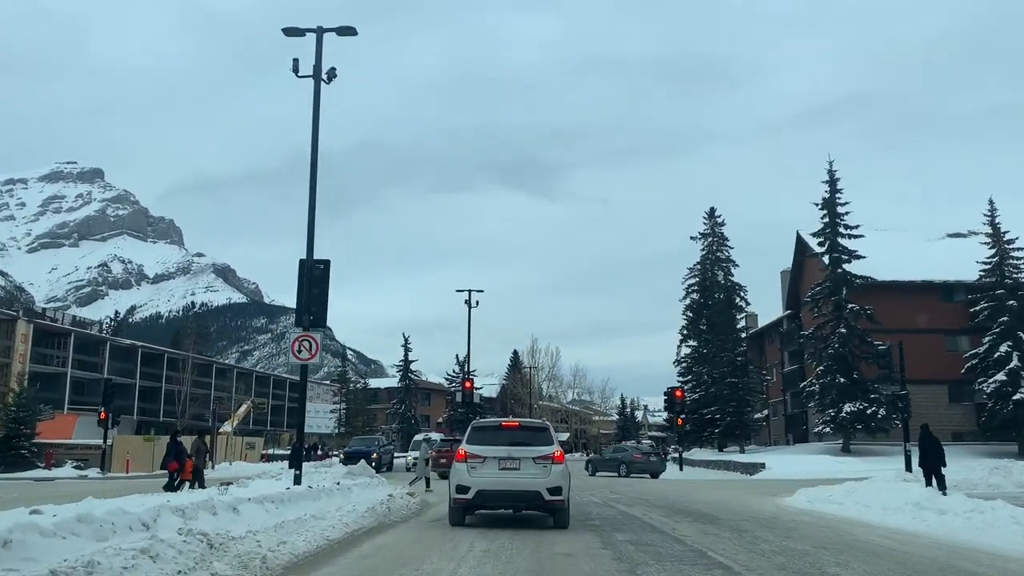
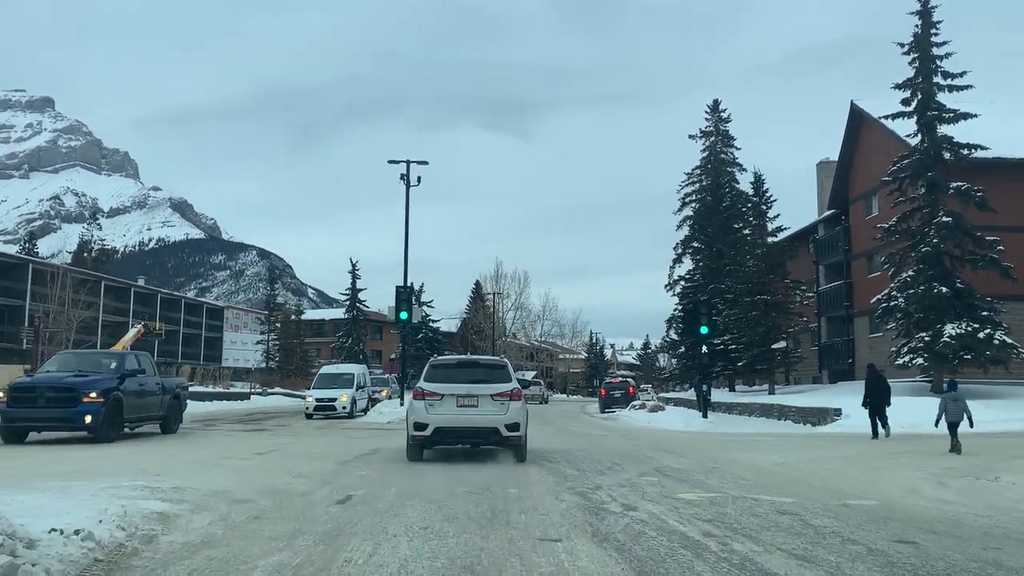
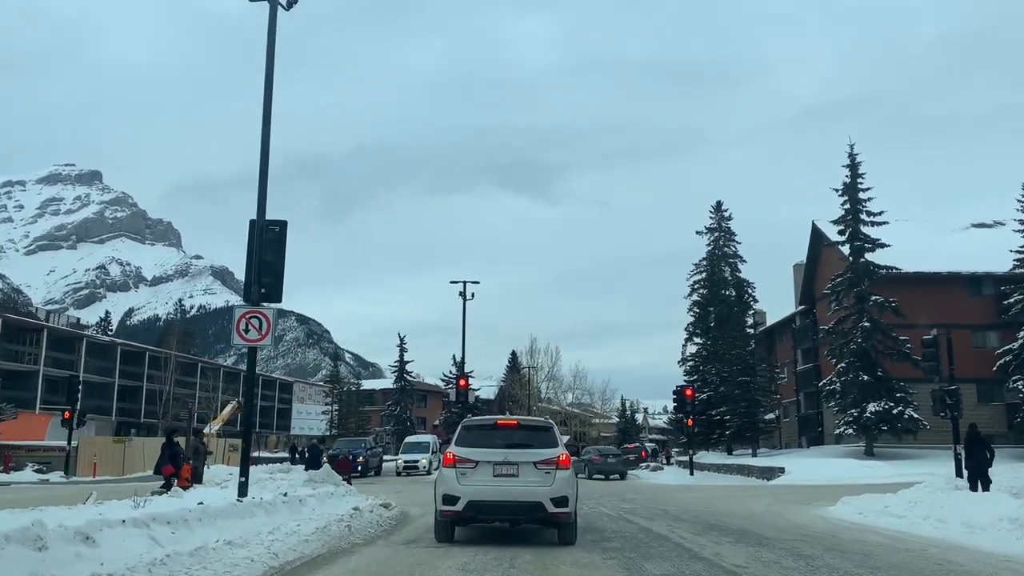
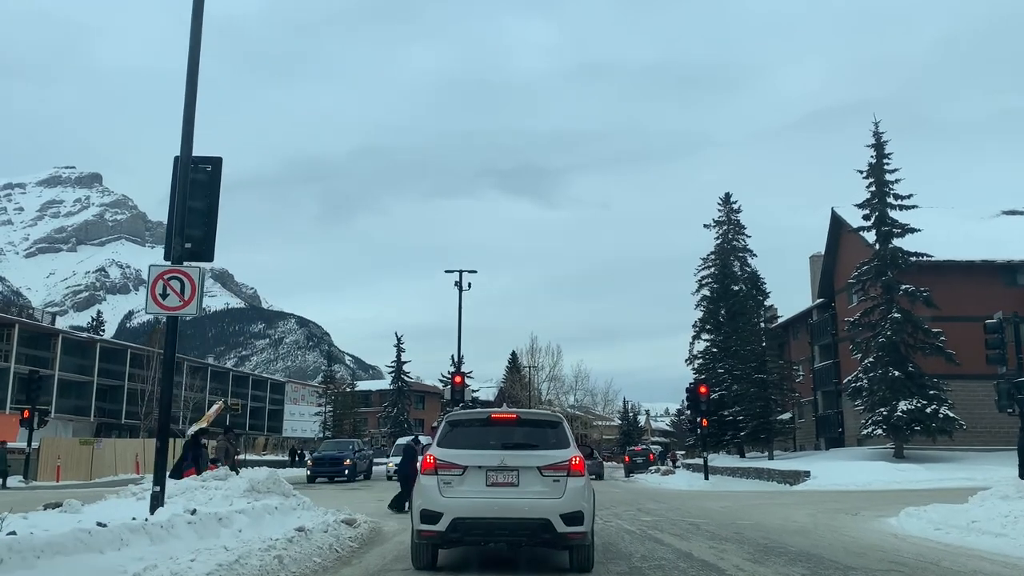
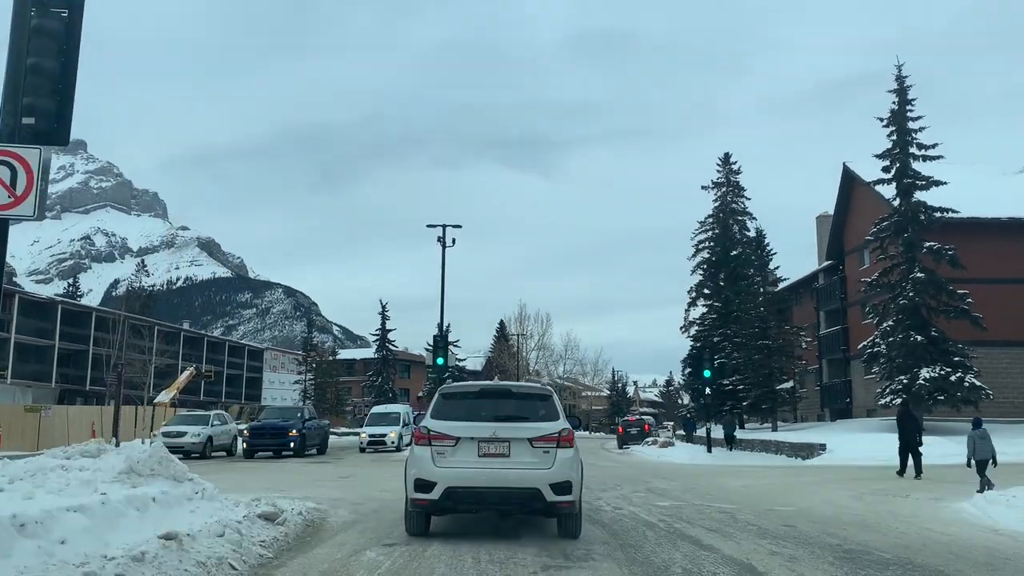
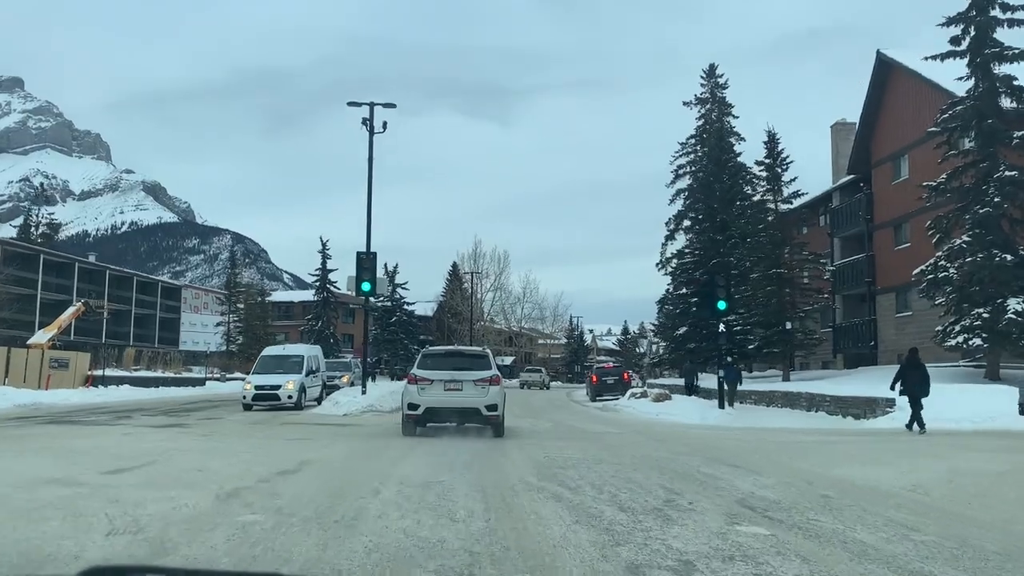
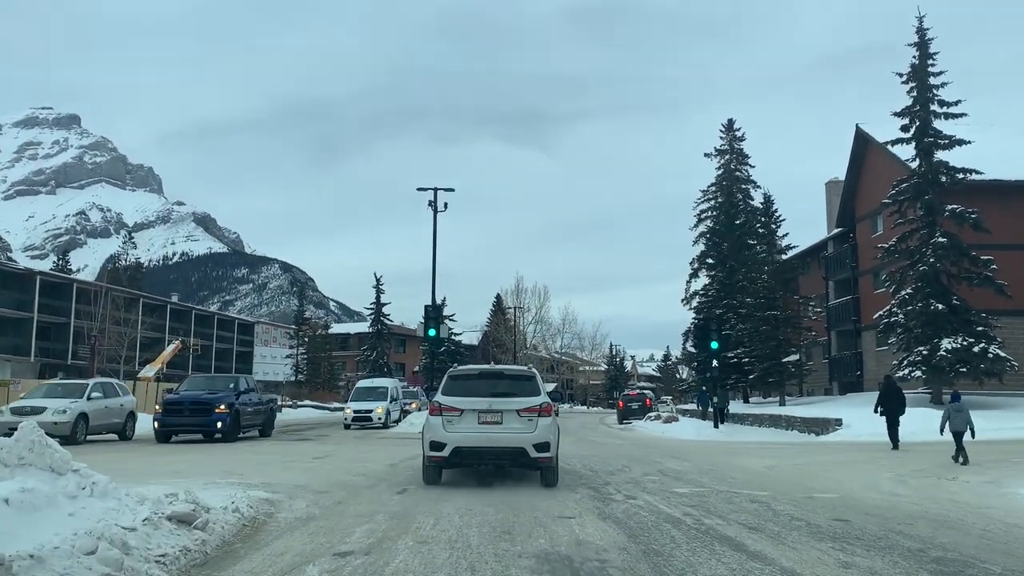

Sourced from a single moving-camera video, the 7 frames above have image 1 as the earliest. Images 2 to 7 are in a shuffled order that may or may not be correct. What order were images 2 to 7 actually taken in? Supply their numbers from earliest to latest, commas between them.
3, 4, 5, 7, 2, 6
